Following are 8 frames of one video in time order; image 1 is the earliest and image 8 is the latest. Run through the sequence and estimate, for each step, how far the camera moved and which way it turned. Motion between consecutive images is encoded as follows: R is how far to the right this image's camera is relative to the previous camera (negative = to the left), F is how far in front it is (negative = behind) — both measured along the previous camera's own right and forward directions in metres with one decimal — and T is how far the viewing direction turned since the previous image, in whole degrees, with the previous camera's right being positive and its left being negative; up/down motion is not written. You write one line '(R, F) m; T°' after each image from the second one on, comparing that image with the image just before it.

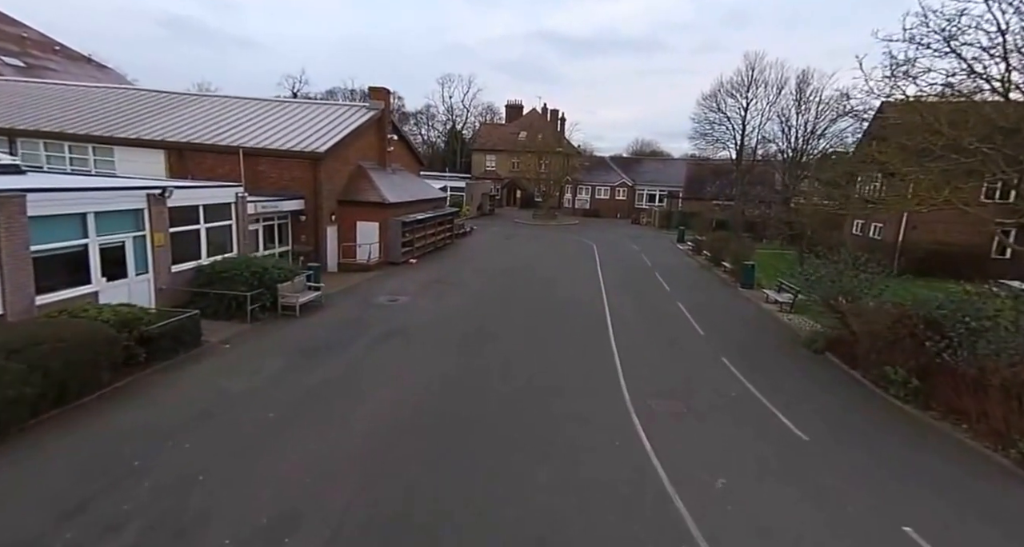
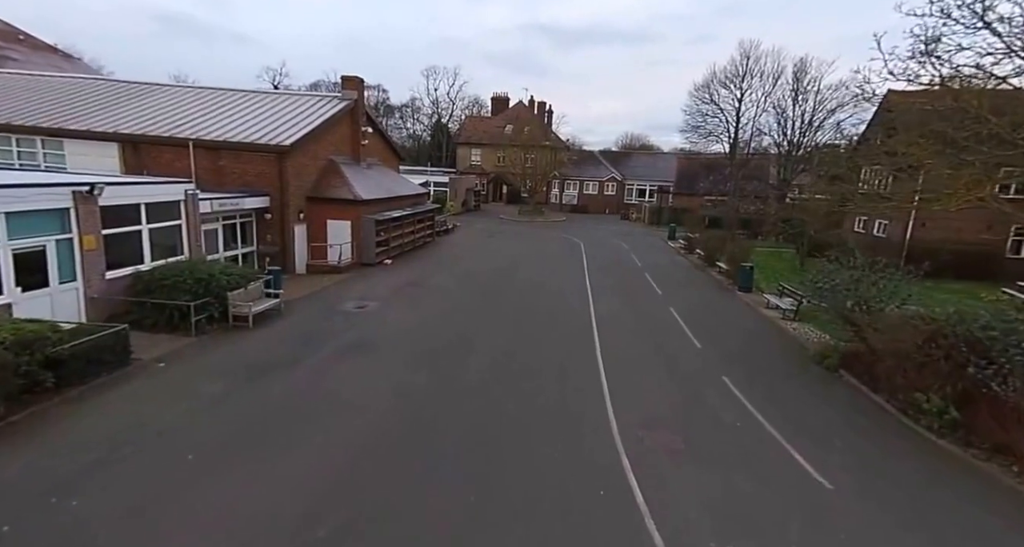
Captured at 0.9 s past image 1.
(+0.3, +1.3) m; +1°
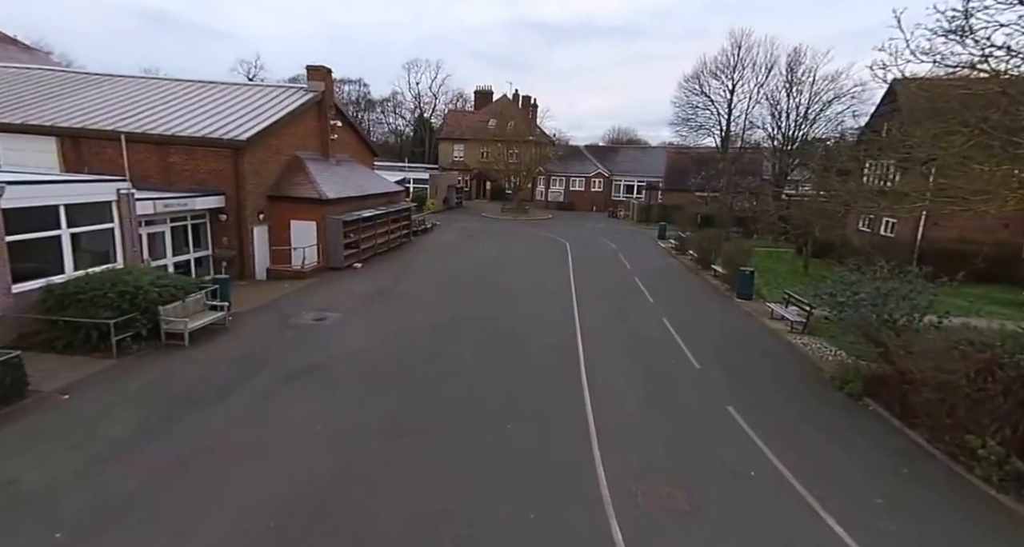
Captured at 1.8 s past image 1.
(+0.3, +1.4) m; +1°
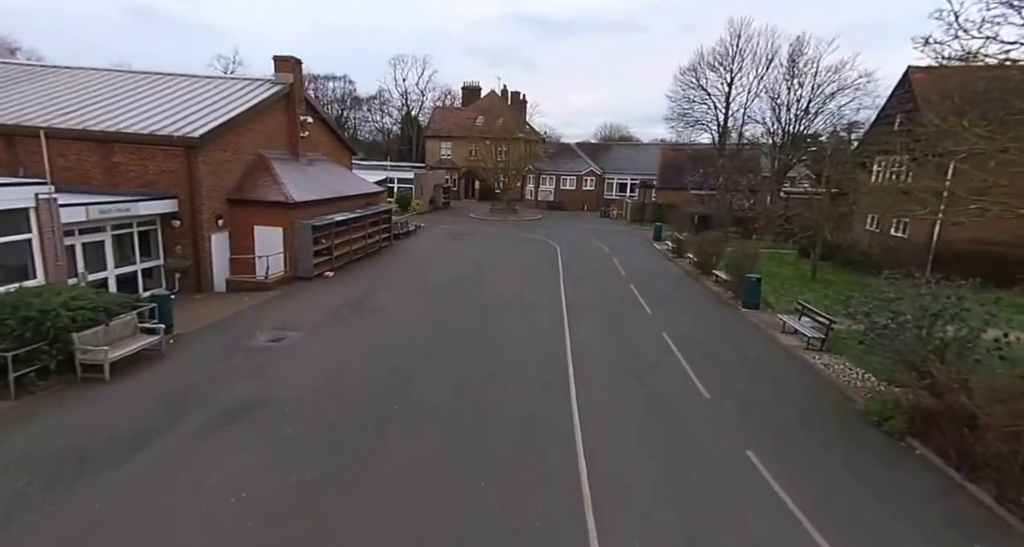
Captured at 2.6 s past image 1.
(+0.3, +1.4) m; +1°
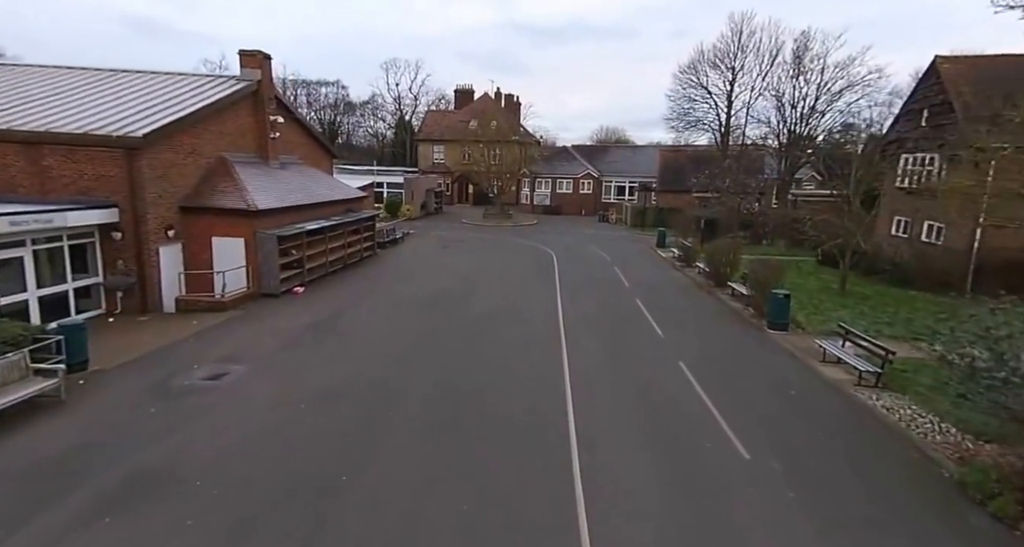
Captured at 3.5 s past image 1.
(+0.2, +1.8) m; 0°
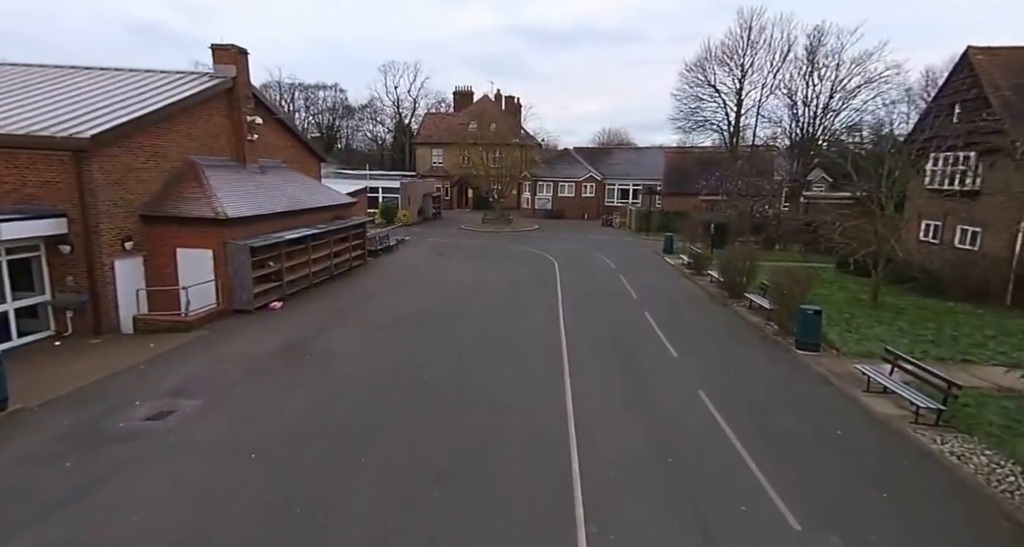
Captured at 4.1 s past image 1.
(+0.2, +1.4) m; 0°
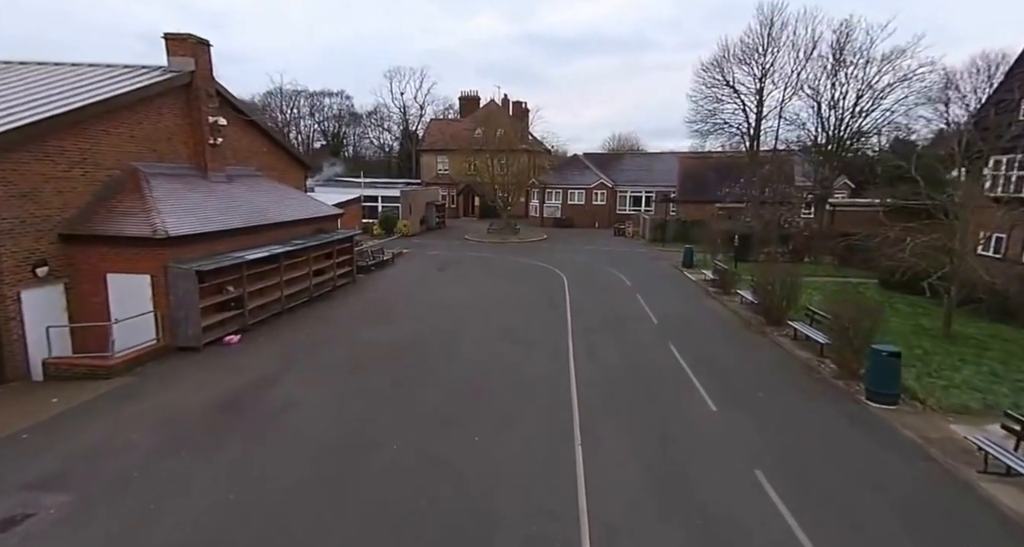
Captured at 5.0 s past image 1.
(+0.3, +2.2) m; -1°
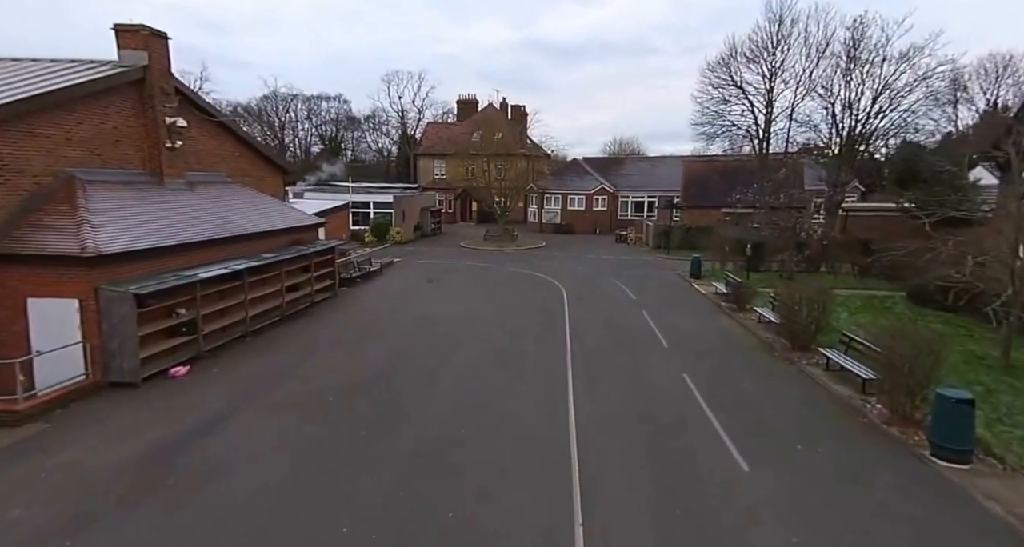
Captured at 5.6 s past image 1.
(+0.2, +1.6) m; 0°
